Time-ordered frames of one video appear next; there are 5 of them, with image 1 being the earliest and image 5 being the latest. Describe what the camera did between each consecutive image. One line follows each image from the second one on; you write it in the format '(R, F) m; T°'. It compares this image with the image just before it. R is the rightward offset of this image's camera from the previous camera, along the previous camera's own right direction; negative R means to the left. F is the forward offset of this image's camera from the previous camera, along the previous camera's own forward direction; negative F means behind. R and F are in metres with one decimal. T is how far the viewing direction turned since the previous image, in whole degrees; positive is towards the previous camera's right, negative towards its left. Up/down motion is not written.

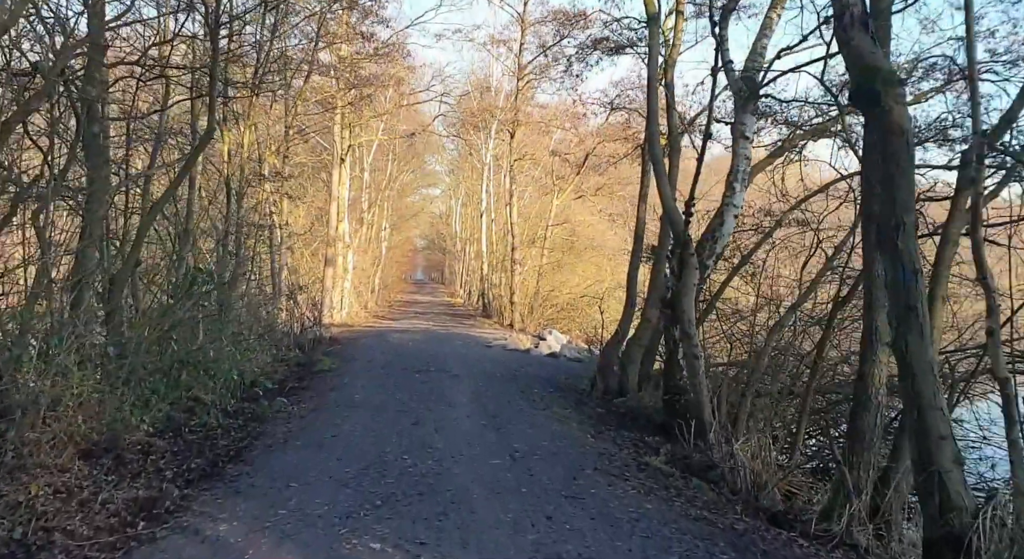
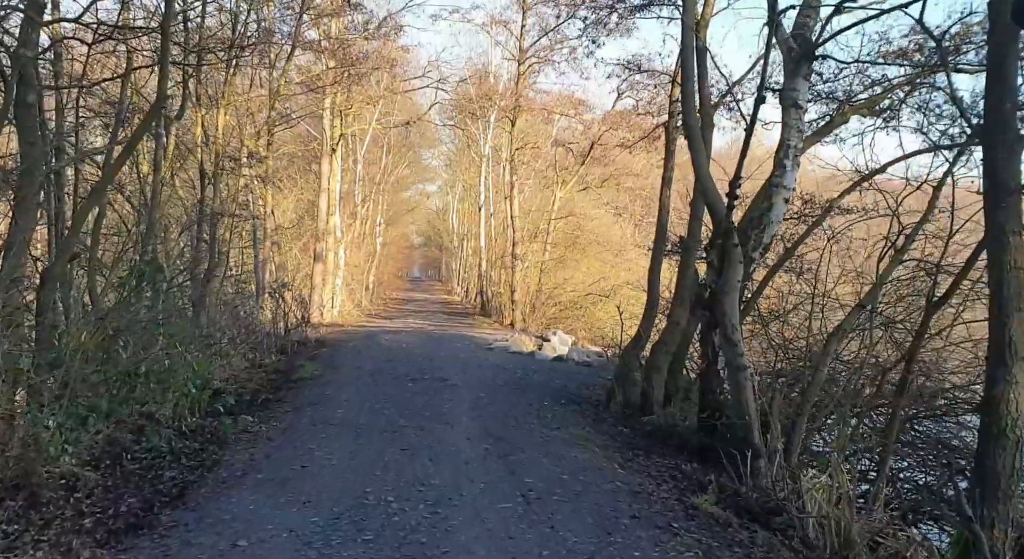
(-0.1, +1.5) m; 0°
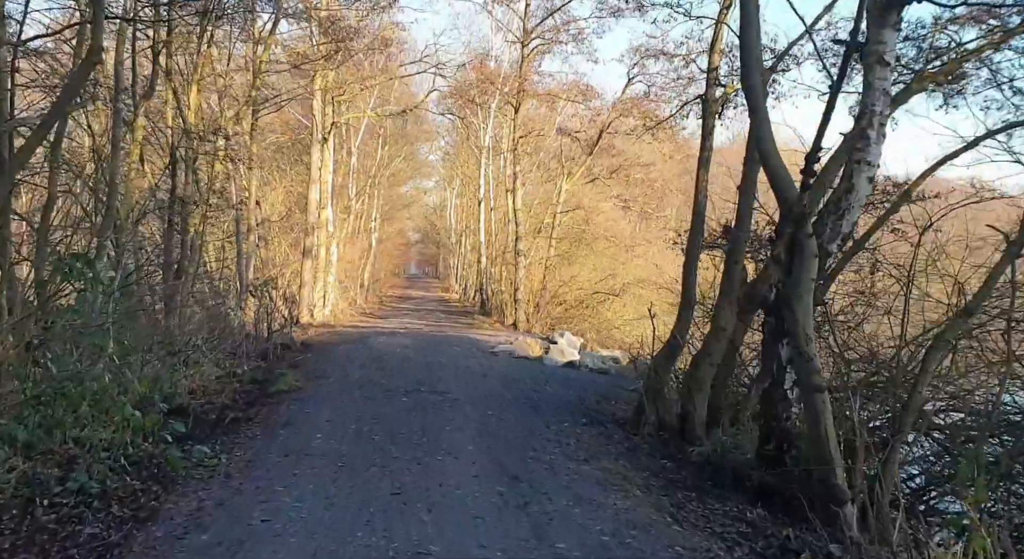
(-0.2, +1.6) m; 0°
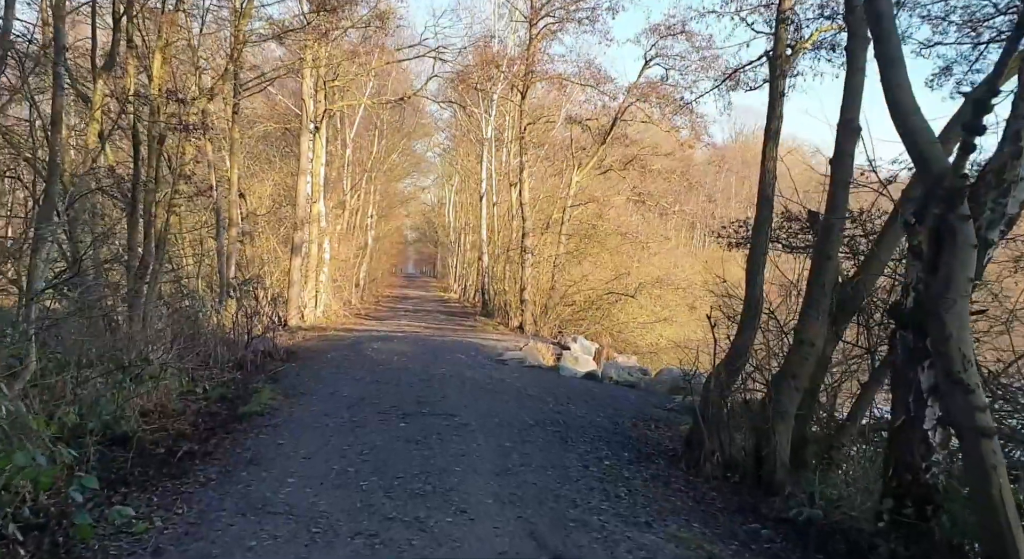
(-0.2, +1.8) m; 0°
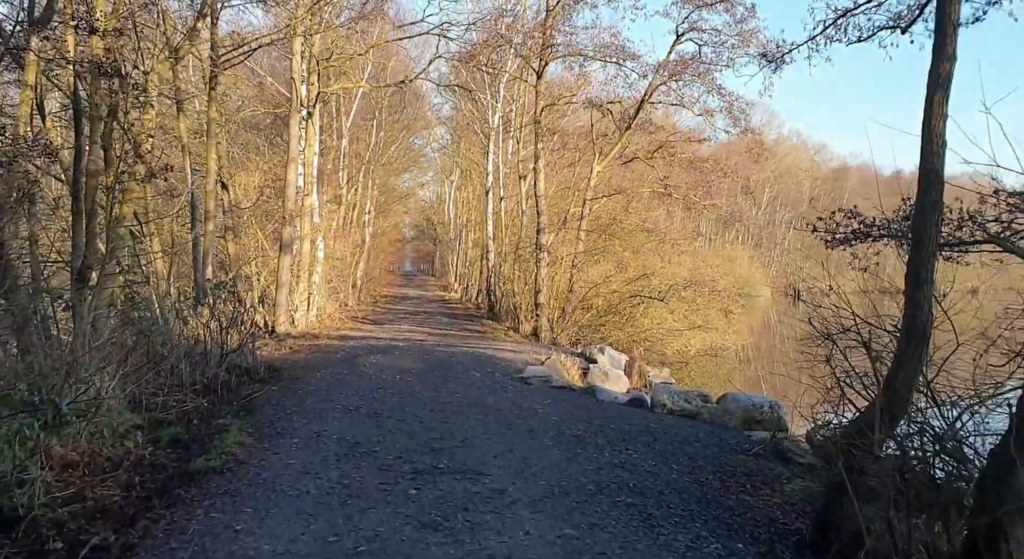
(-0.4, +2.3) m; 0°
